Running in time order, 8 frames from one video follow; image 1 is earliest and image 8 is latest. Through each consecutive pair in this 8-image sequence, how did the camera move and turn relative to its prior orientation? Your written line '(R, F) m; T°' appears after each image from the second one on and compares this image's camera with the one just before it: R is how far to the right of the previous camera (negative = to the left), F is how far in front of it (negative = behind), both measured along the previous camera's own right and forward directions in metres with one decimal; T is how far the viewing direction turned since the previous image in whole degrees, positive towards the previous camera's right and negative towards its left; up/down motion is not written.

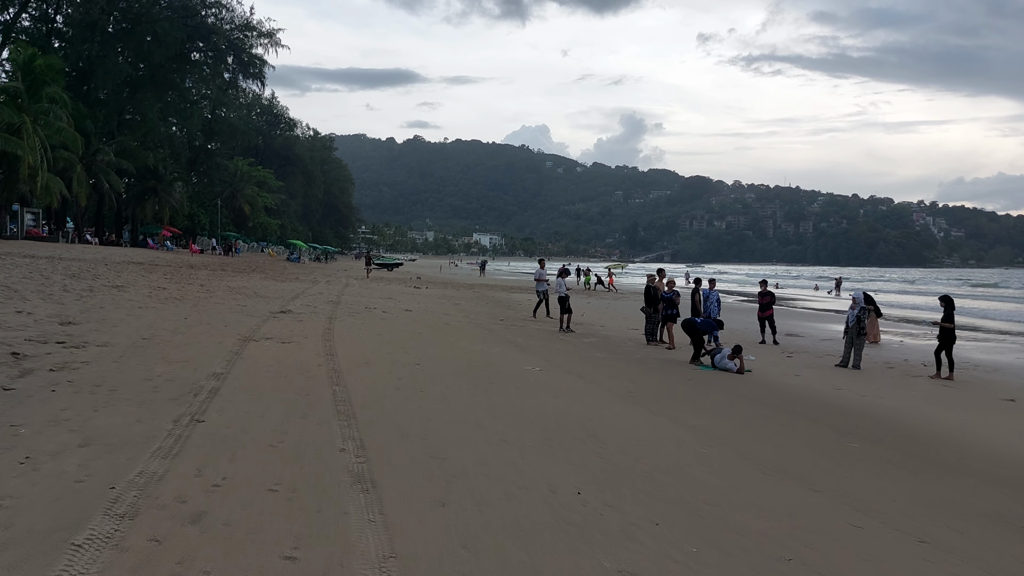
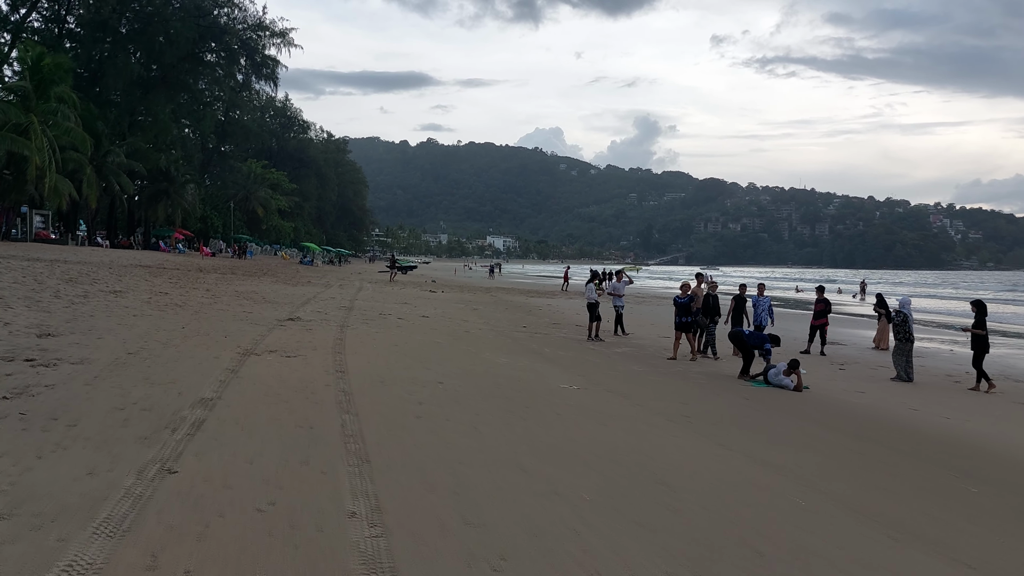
(-0.2, +1.0) m; -1°
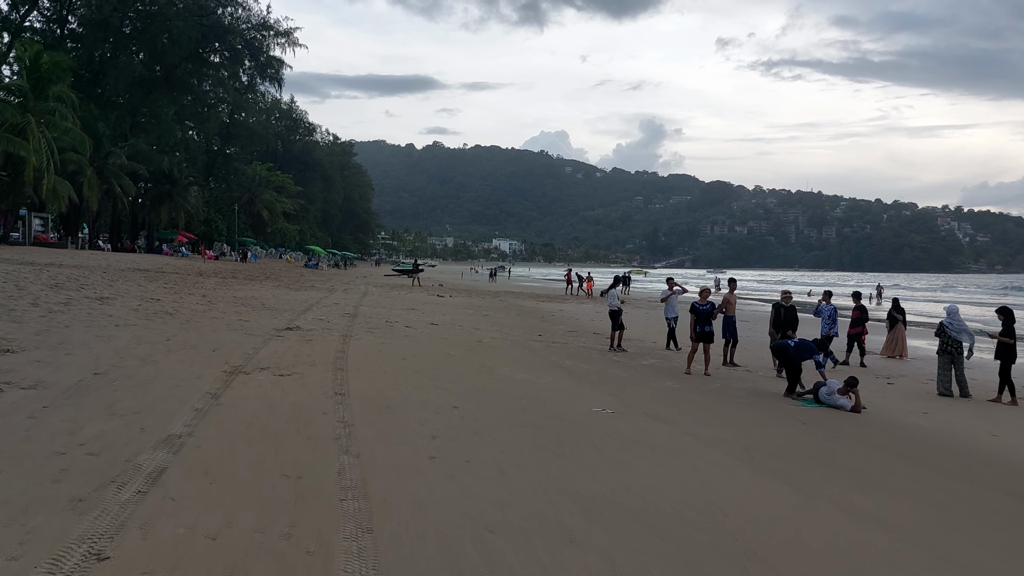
(-0.2, +1.0) m; 0°
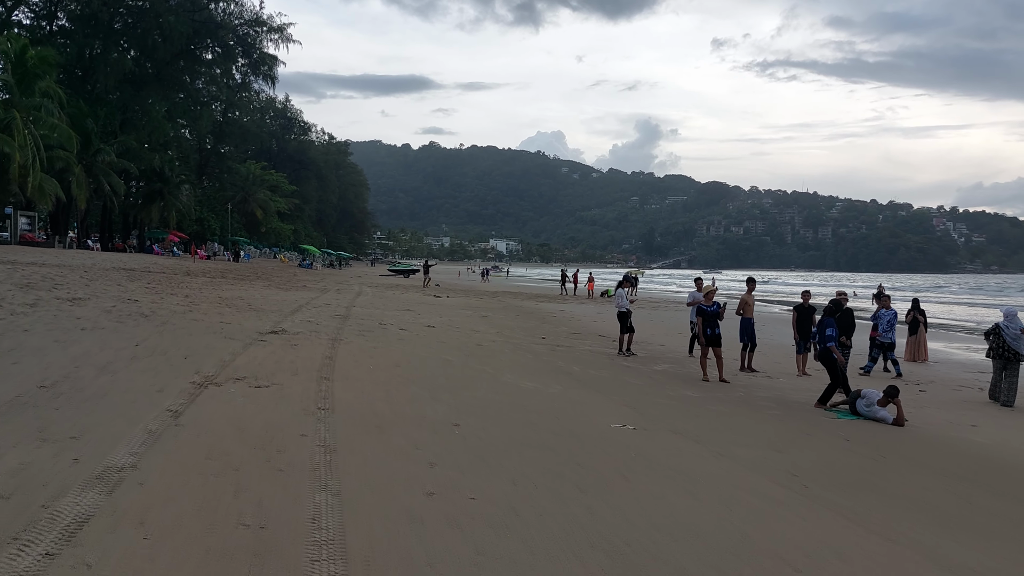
(-0.1, +0.8) m; 0°
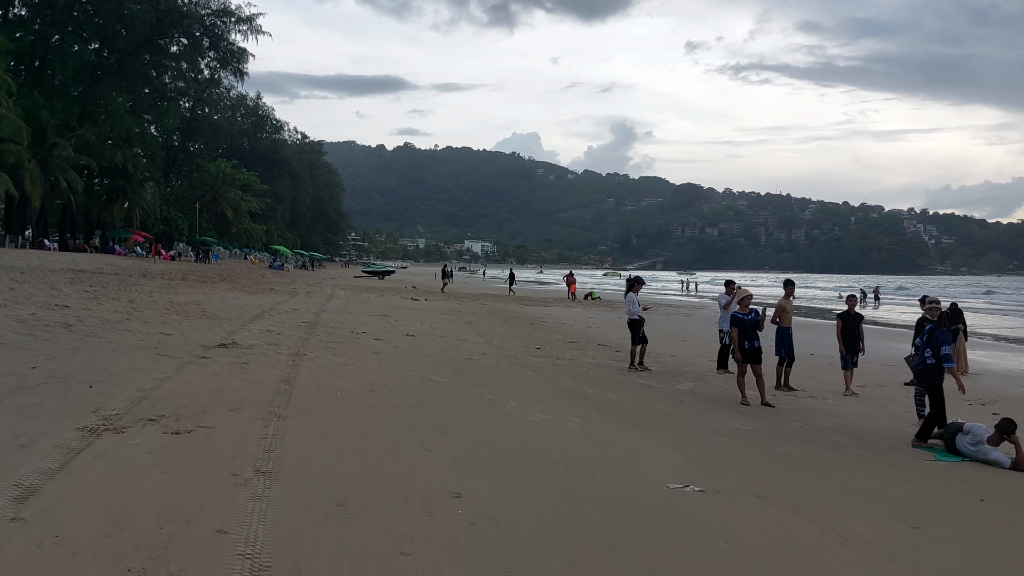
(-0.2, +1.7) m; +2°
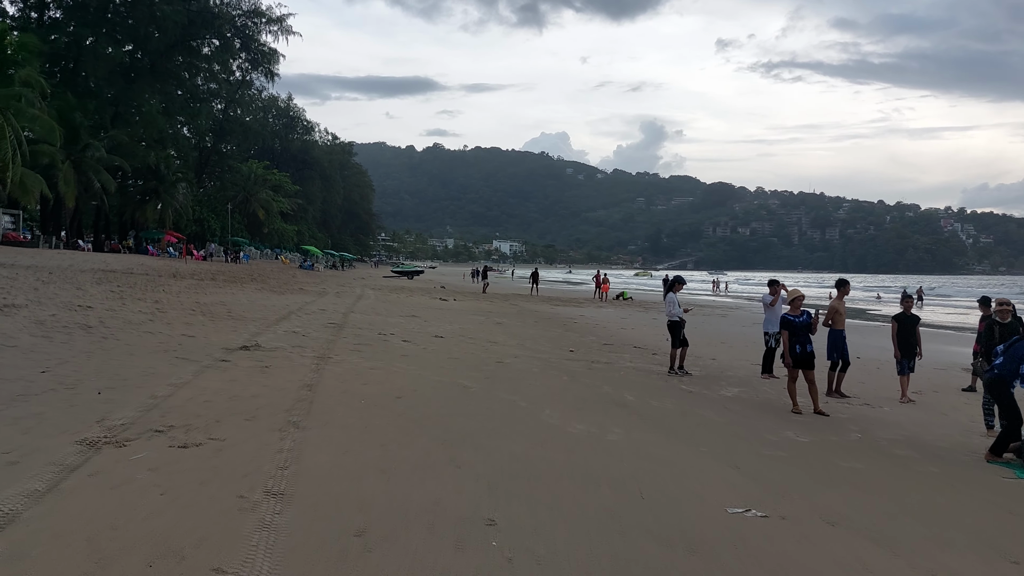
(-0.1, +0.4) m; -2°
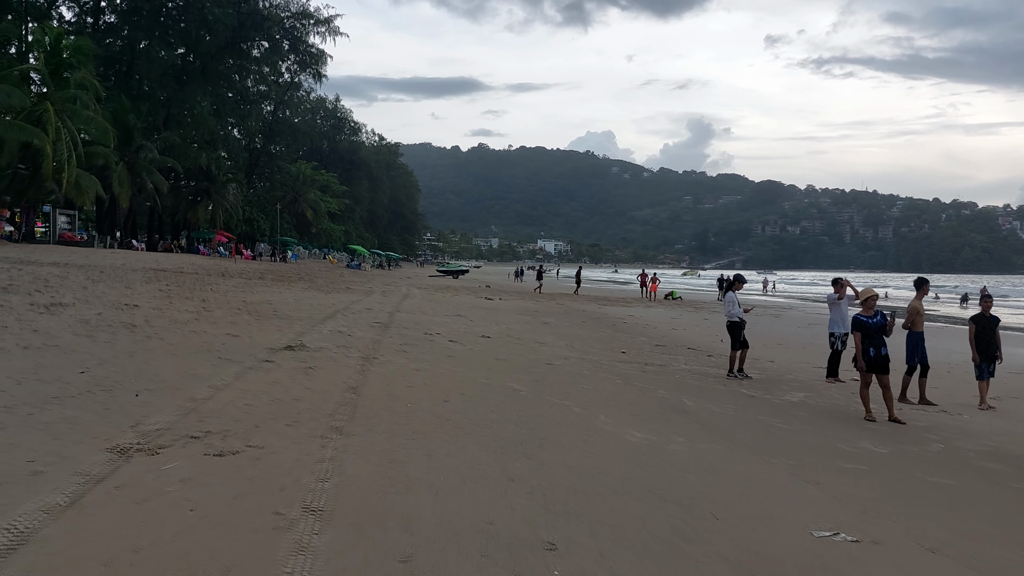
(-0.1, +0.3) m; -3°
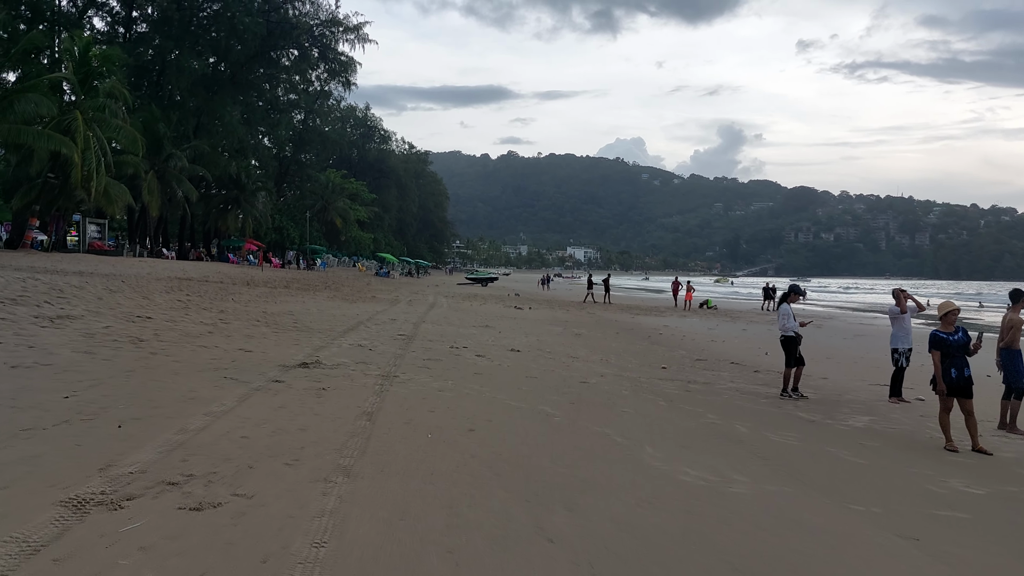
(0.0, +0.7) m; -2°
